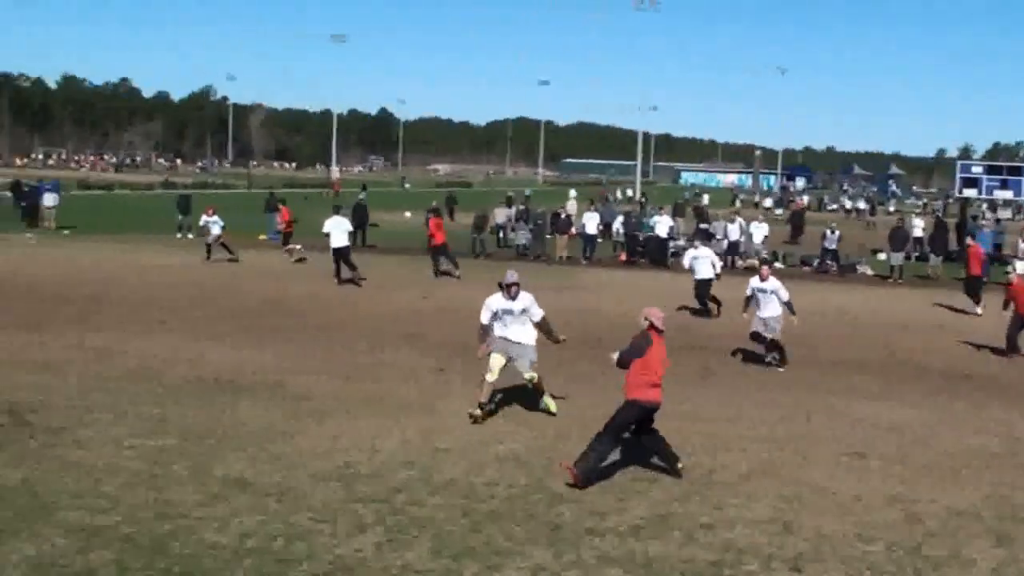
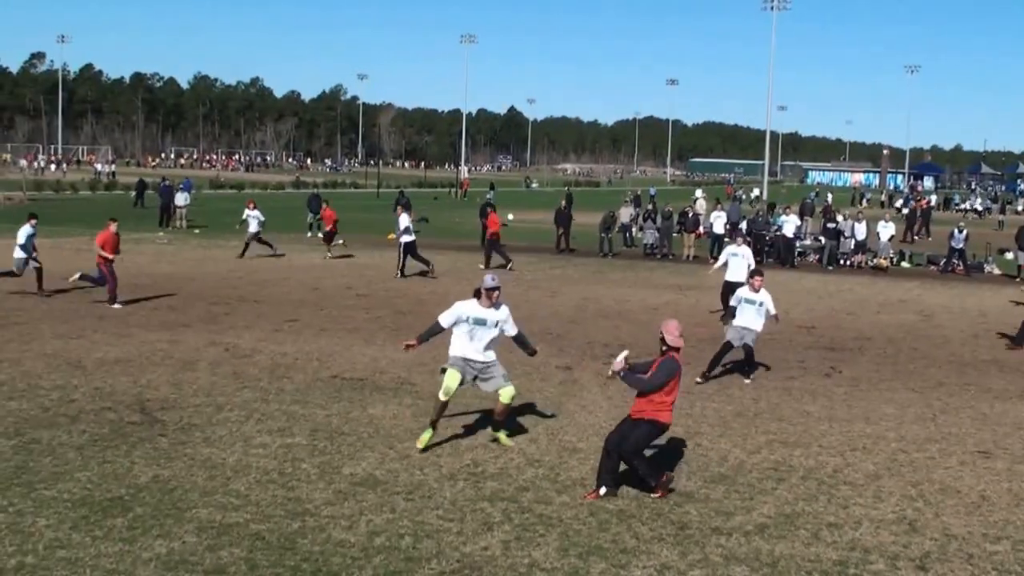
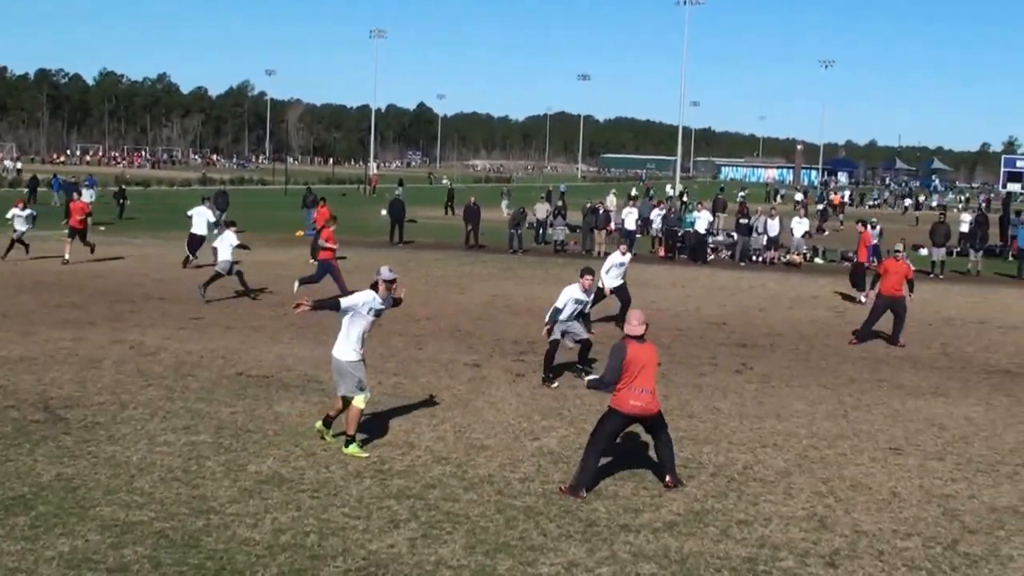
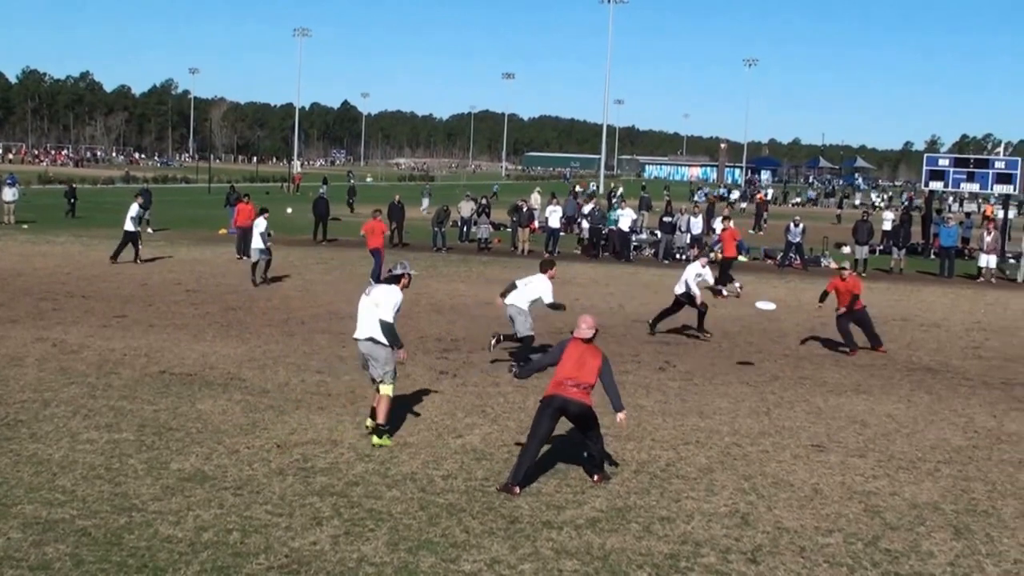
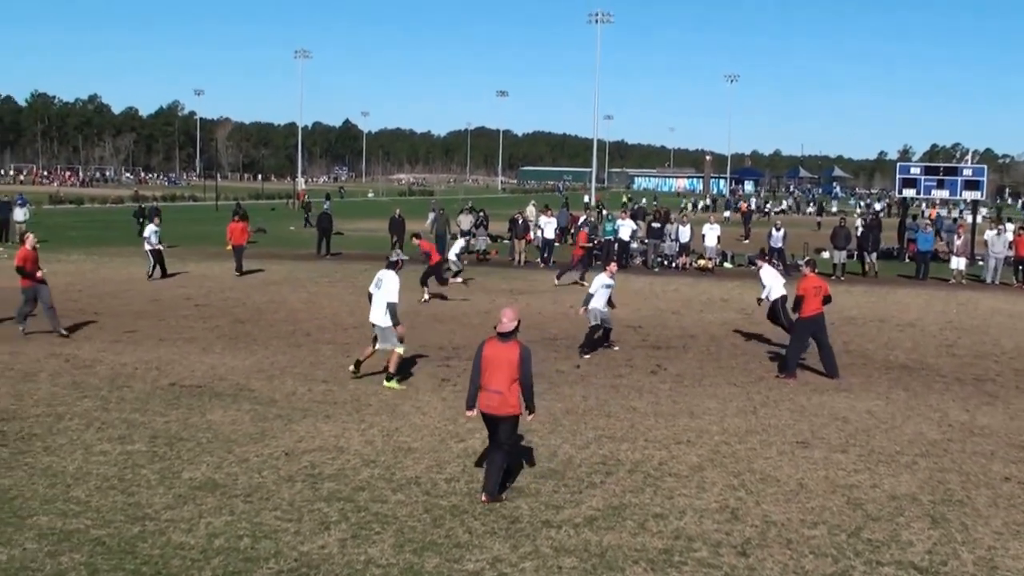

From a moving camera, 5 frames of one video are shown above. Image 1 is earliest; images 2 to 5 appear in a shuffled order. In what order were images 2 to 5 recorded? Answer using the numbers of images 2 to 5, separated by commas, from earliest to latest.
2, 3, 4, 5
